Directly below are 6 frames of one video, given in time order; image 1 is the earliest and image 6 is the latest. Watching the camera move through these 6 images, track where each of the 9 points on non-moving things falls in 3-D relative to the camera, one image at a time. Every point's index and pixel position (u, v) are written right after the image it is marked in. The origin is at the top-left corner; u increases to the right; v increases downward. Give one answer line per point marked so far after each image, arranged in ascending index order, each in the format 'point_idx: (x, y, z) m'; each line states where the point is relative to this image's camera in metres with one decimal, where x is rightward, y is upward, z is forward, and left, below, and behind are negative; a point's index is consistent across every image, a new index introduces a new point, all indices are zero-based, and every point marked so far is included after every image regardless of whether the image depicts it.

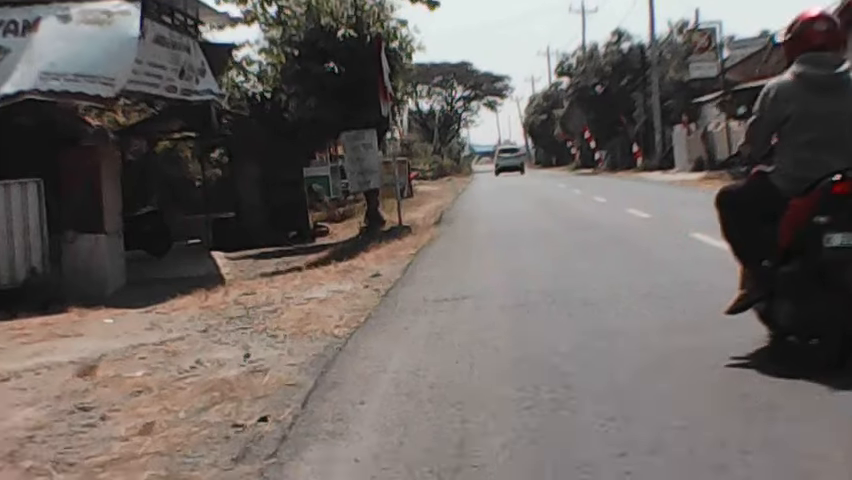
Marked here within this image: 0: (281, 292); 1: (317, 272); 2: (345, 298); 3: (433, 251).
0: (-1.6, -0.6, +11.5) m
1: (-1.4, -0.4, +13.2) m
2: (-0.8, -0.5, +10.1) m
3: (+0.1, -0.1, +14.0) m
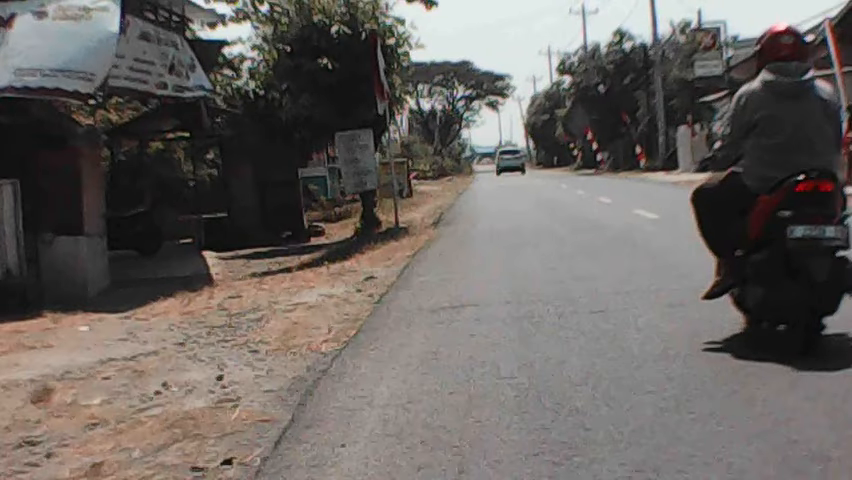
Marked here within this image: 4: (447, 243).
0: (-1.6, -0.6, +10.8) m
1: (-1.4, -0.4, +12.5) m
2: (-0.8, -0.6, +9.4) m
3: (+0.1, -0.2, +13.3) m
4: (+0.3, -0.1, +14.5) m
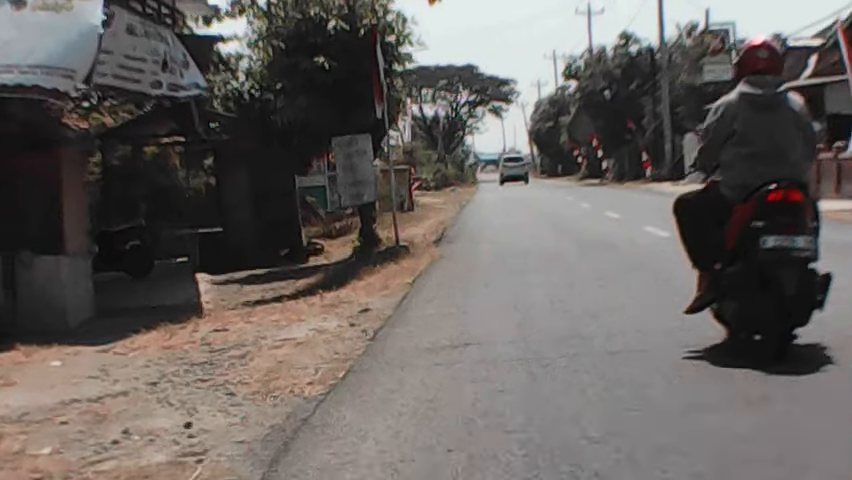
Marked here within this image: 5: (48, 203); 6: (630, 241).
0: (-1.6, -0.8, +10.0) m
1: (-1.4, -0.7, +11.7) m
2: (-0.8, -0.8, +8.7) m
3: (+0.1, -0.5, +12.5) m
4: (+0.3, -0.4, +13.8) m
5: (-4.1, +0.4, +11.5) m
6: (+3.0, 0.0, +15.8) m
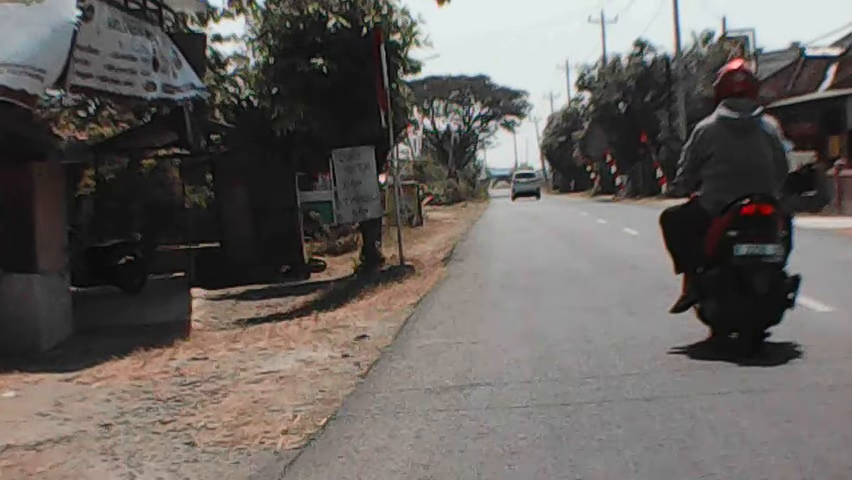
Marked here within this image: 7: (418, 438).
0: (-1.6, -1.0, +8.9) m
1: (-1.4, -0.9, +10.6) m
2: (-0.8, -0.9, +7.6) m
3: (+0.1, -0.6, +11.4) m
4: (+0.4, -0.6, +12.6) m
5: (-4.0, +0.2, +10.5) m
6: (+3.1, -0.3, +14.6) m
7: (0.0, -0.9, +5.1) m
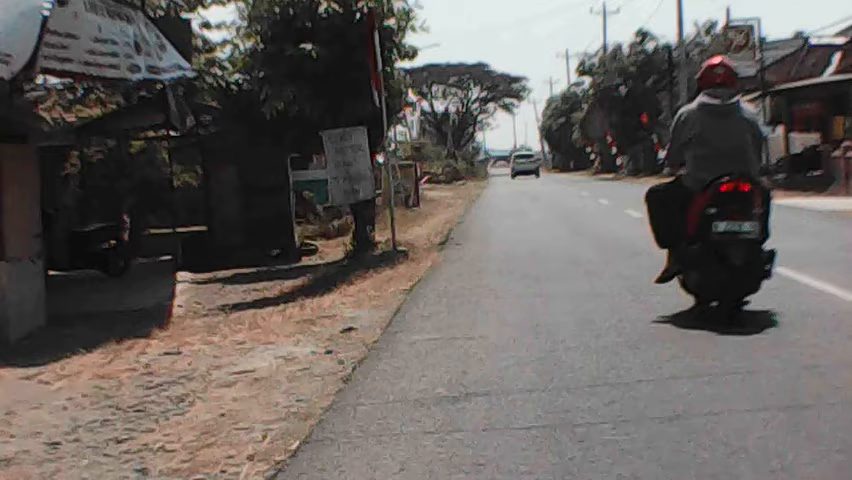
0: (-1.6, -0.9, +8.2) m
1: (-1.4, -0.7, +9.9) m
2: (-0.8, -0.9, +6.8) m
3: (+0.1, -0.5, +10.7) m
4: (+0.3, -0.4, +11.9) m
5: (-4.1, +0.4, +9.7) m
6: (+3.1, 0.0, +13.9) m
7: (-0.1, -0.9, +4.3) m
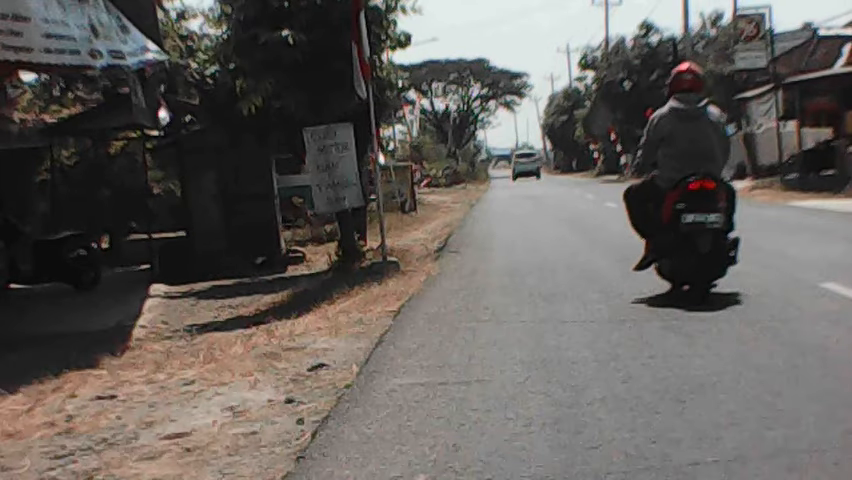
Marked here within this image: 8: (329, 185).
0: (-1.7, -1.0, +6.6) m
1: (-1.5, -0.9, +8.3) m
2: (-0.9, -1.0, +5.3) m
3: (0.0, -0.6, +9.1) m
4: (+0.2, -0.5, +10.3) m
5: (-4.2, +0.2, +8.2) m
6: (+3.0, -0.1, +12.3) m
7: (-0.2, -1.0, +2.8) m
8: (-1.2, +0.7, +12.9) m
